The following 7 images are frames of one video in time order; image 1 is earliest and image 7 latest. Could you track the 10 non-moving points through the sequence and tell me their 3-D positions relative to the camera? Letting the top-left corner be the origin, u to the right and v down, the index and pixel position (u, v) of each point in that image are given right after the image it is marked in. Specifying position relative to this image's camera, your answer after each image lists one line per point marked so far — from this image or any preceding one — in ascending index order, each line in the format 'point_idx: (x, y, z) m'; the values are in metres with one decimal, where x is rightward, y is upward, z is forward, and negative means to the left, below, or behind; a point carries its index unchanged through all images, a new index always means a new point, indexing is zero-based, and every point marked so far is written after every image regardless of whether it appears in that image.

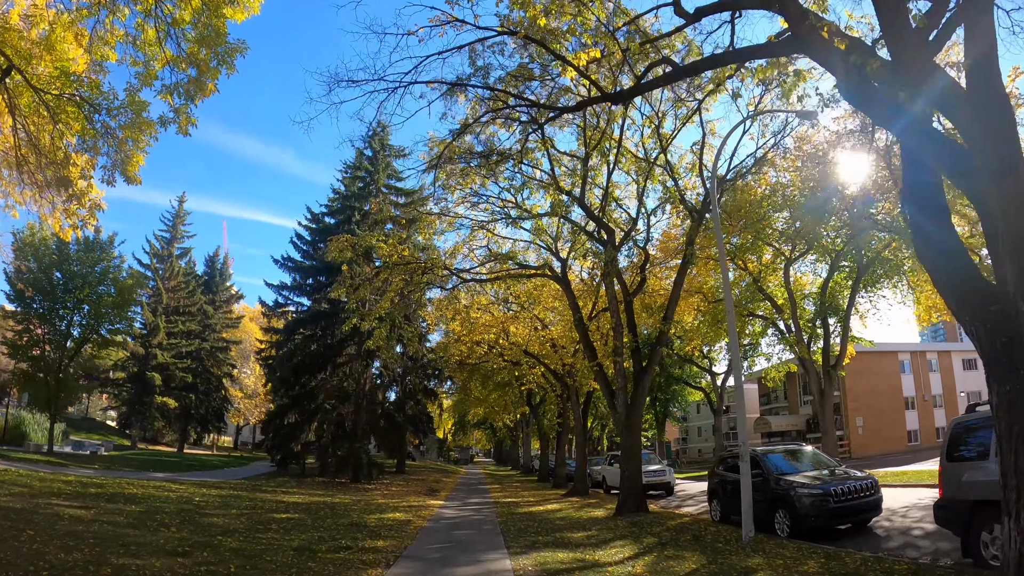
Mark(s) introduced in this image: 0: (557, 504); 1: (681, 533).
0: (+1.2, -5.5, +16.1) m
1: (+2.9, -4.2, +11.0) m
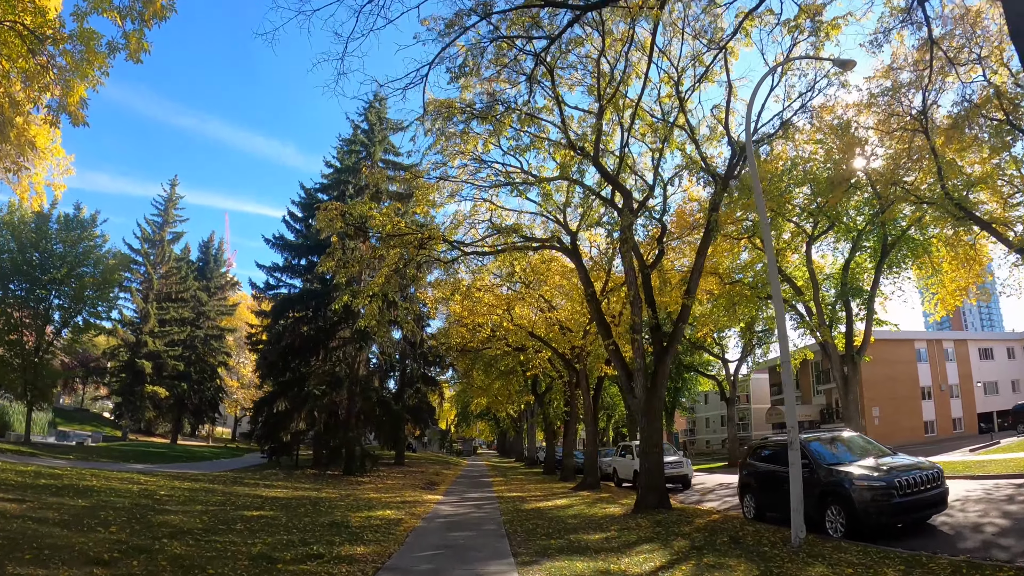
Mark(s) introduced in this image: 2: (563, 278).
0: (+1.3, -4.9, +14.7) m
1: (+3.0, -3.6, +9.5) m
2: (+1.4, +0.3, +19.1) m
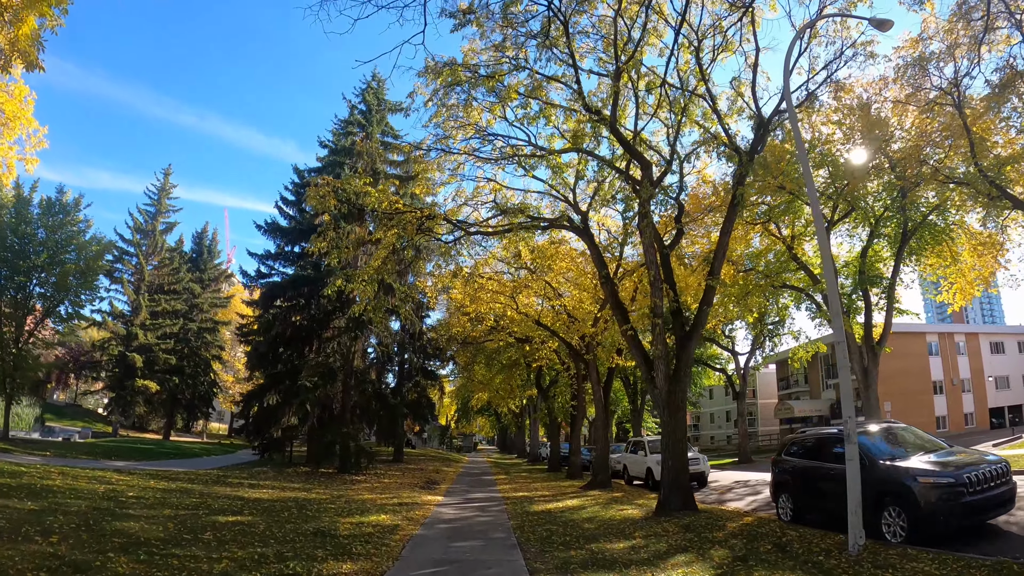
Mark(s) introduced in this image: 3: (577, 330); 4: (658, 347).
0: (+1.5, -4.5, +13.5) m
1: (+3.2, -3.3, +8.3) m
2: (+1.6, +0.7, +17.9) m
3: (+1.9, -1.2, +18.4) m
4: (+2.6, -1.1, +11.6) m
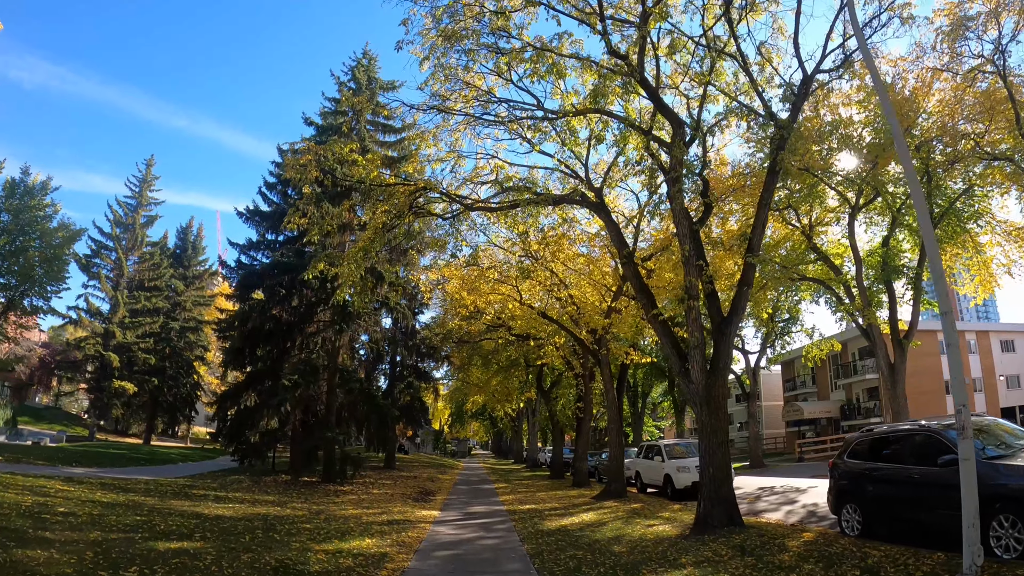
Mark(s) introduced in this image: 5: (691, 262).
0: (+1.6, -4.2, +11.8) m
1: (+3.4, -2.9, +6.6) m
2: (+1.6, +1.0, +16.2) m
3: (+1.9, -0.9, +16.7) m
4: (+2.8, -0.7, +9.9) m
5: (+2.9, +0.4, +10.3) m
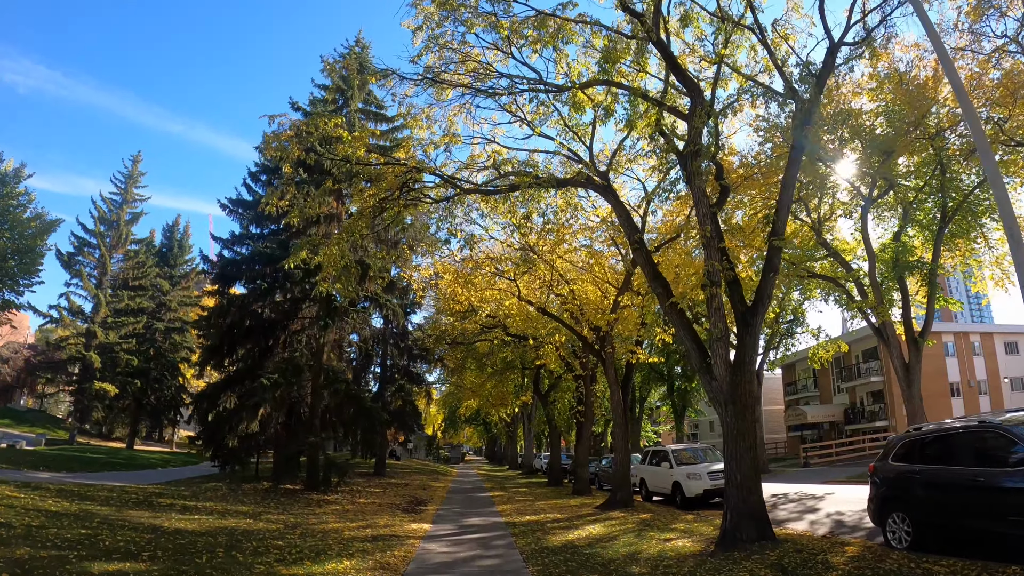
0: (+1.6, -4.0, +10.7) m
1: (+3.4, -2.7, +5.6) m
2: (+1.6, +1.1, +15.2) m
3: (+1.9, -0.8, +15.7) m
4: (+2.8, -0.6, +8.9) m
5: (+2.9, +0.6, +9.2) m
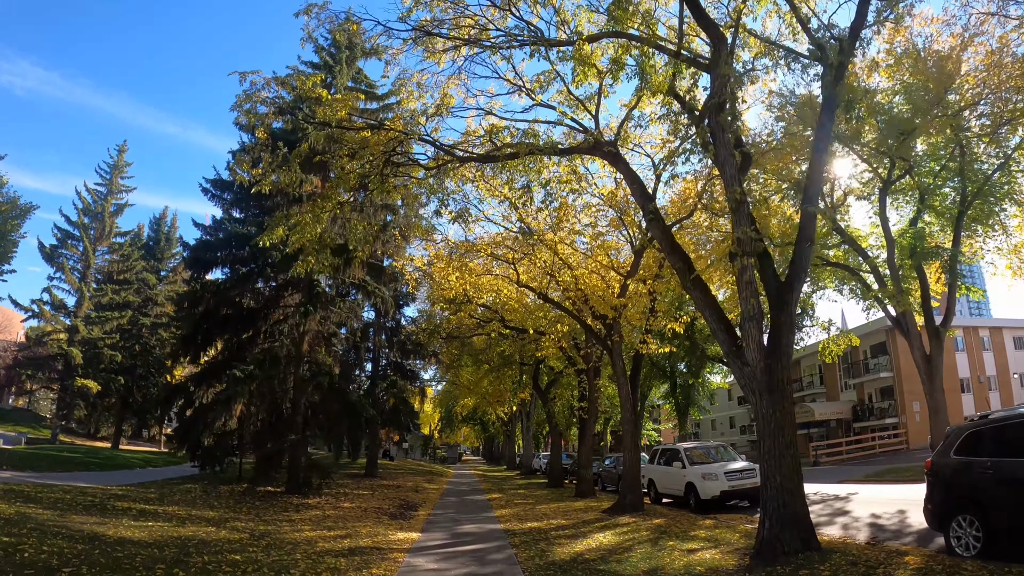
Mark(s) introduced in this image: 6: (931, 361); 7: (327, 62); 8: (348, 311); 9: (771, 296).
0: (+1.6, -3.7, +9.5) m
1: (+3.4, -2.4, +4.4) m
2: (+1.6, +1.4, +14.0) m
3: (+1.9, -0.4, +14.5) m
4: (+2.8, -0.2, +7.7) m
5: (+2.9, +1.0, +8.1) m
6: (+12.4, -2.2, +18.9) m
7: (-5.5, +6.6, +18.9) m
8: (-4.0, -0.6, +15.8) m
9: (+3.2, -0.1, +7.9) m
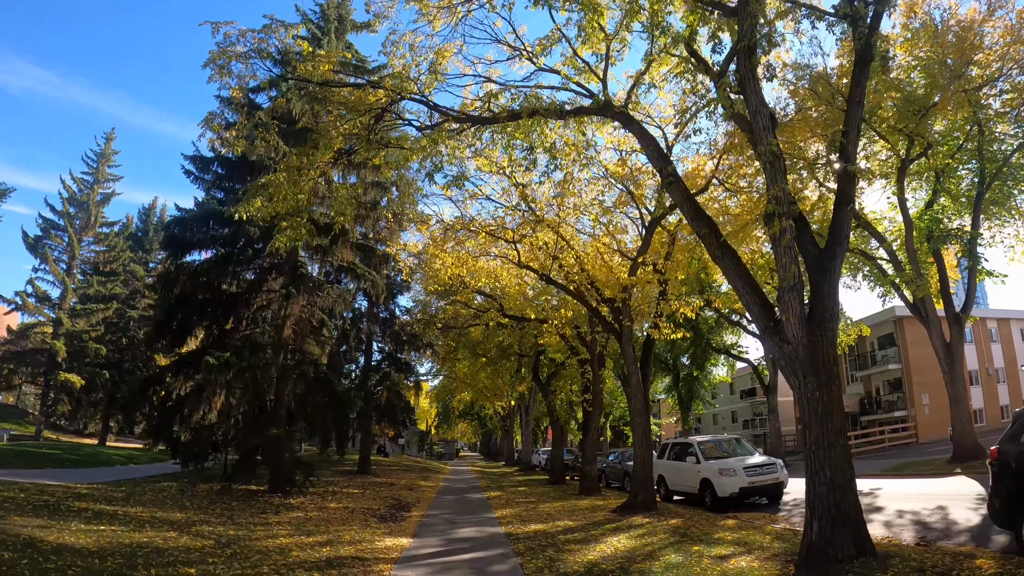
0: (+1.6, -3.3, +8.5) m
1: (+3.5, -2.1, +3.4) m
2: (+1.6, +1.8, +13.0) m
3: (+1.9, -0.1, +13.5) m
4: (+2.8, +0.1, +6.7) m
5: (+2.9, +1.3, +7.1) m
6: (+12.3, -1.8, +18.0) m
7: (-5.5, +7.0, +17.8) m
8: (-4.1, -0.2, +14.8) m
9: (+3.2, +0.2, +6.9) m
